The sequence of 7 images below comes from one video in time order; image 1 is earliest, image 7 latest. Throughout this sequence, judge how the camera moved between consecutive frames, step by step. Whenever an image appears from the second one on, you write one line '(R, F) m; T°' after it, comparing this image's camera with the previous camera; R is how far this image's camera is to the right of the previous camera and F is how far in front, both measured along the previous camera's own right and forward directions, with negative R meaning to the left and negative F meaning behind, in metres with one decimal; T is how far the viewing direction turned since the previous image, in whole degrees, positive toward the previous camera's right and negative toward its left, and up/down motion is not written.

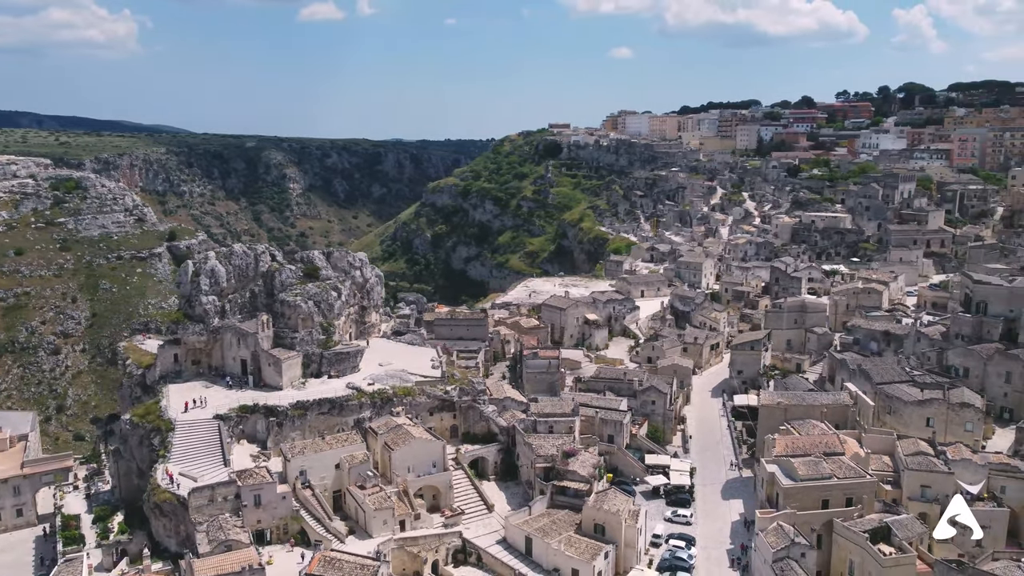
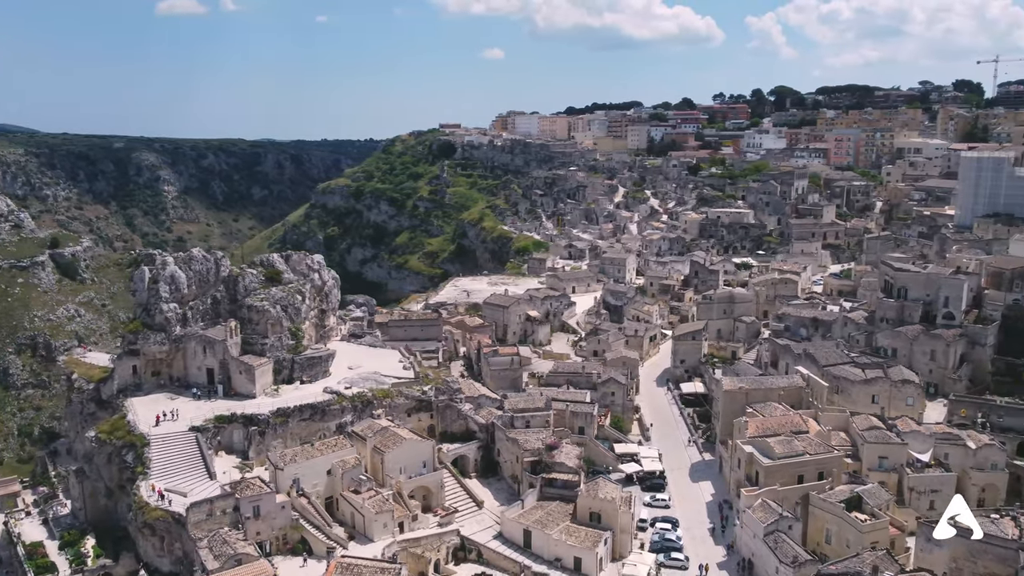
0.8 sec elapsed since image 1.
(-3.5, -0.1) m; +9°
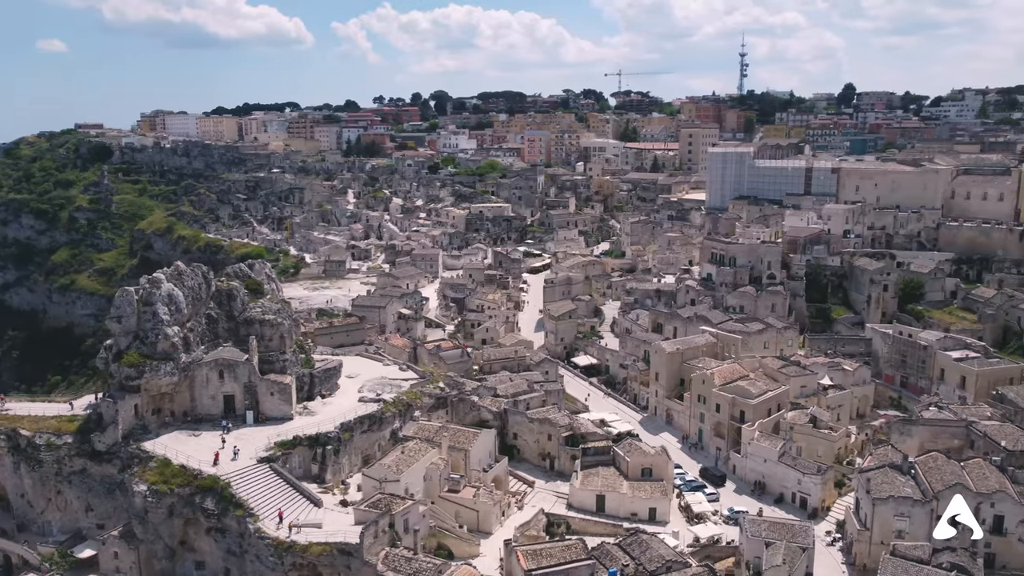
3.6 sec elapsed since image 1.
(-13.9, +2.0) m; +27°
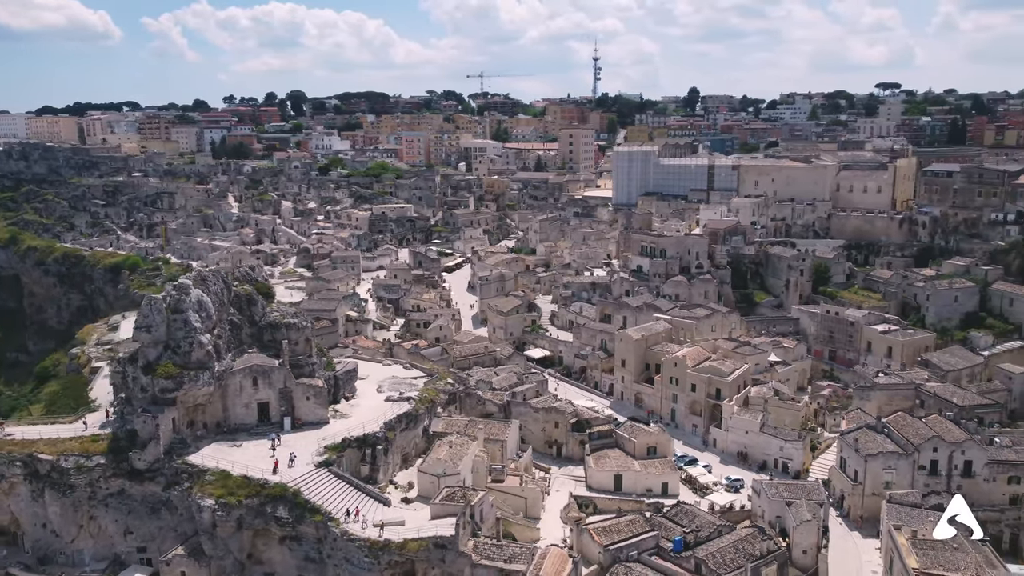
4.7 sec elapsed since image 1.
(-6.1, -0.2) m; +11°
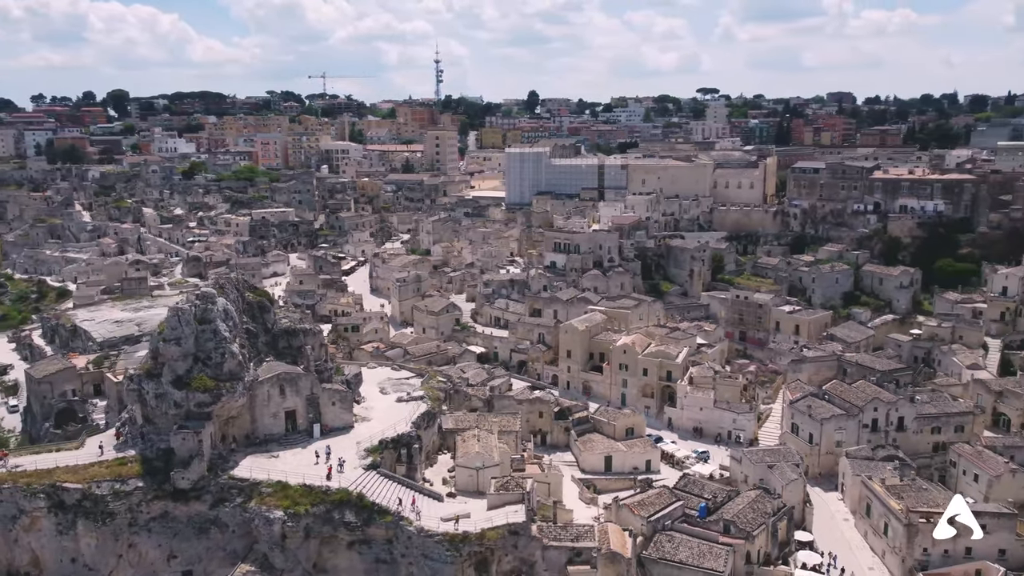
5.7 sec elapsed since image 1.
(-6.1, -0.3) m; +13°
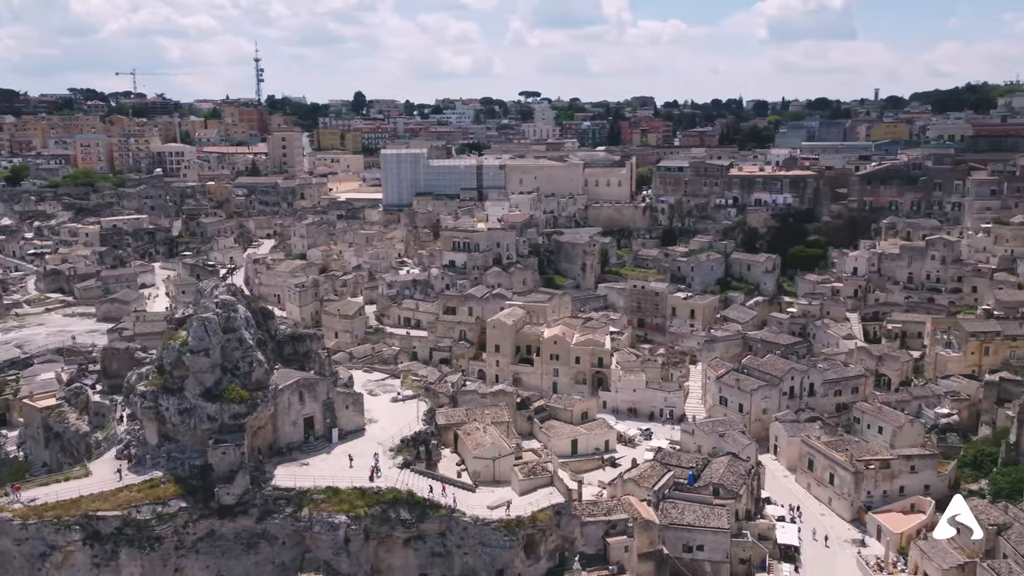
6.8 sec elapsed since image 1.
(-6.1, -0.3) m; +14°
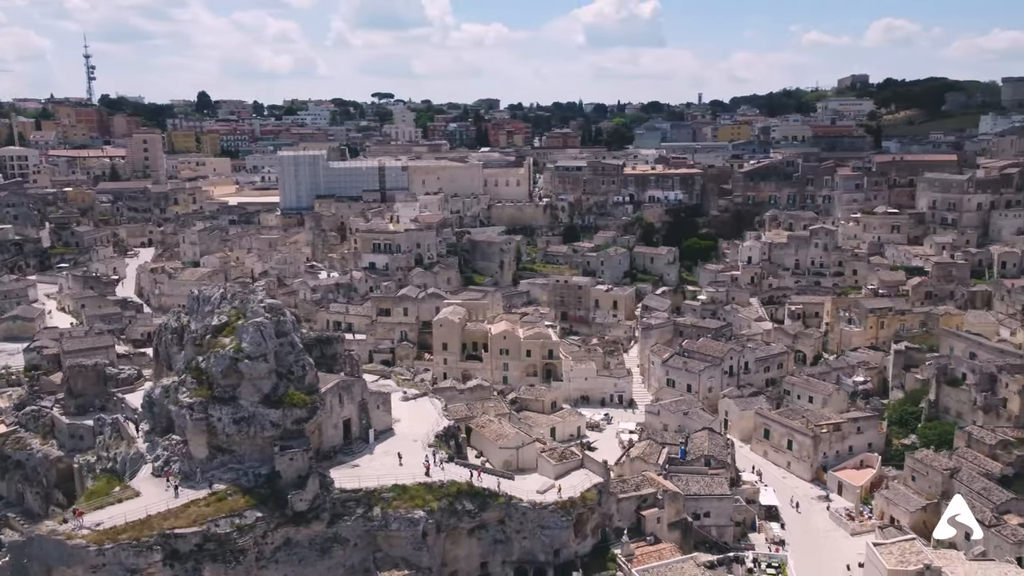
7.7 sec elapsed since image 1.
(-5.8, -0.3) m; +12°
